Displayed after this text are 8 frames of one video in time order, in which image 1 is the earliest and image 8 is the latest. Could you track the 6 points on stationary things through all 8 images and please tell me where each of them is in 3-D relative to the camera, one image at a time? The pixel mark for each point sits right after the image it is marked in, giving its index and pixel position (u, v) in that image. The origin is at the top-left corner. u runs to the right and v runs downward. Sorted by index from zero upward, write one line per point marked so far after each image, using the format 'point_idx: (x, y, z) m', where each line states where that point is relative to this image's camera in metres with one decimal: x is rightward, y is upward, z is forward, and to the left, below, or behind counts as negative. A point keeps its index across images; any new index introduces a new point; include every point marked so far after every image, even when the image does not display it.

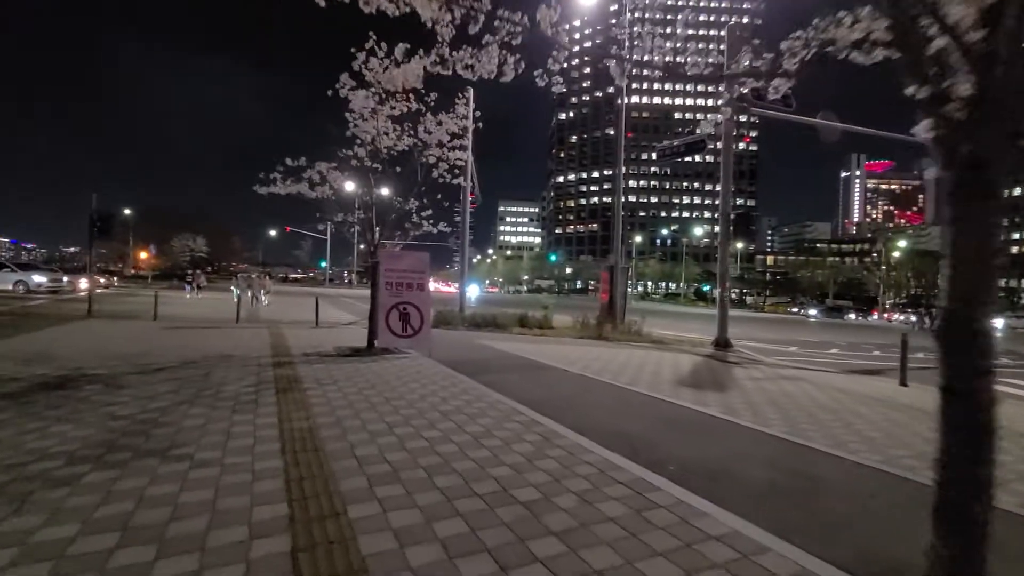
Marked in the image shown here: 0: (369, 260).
0: (-3.7, +0.7, +12.8) m
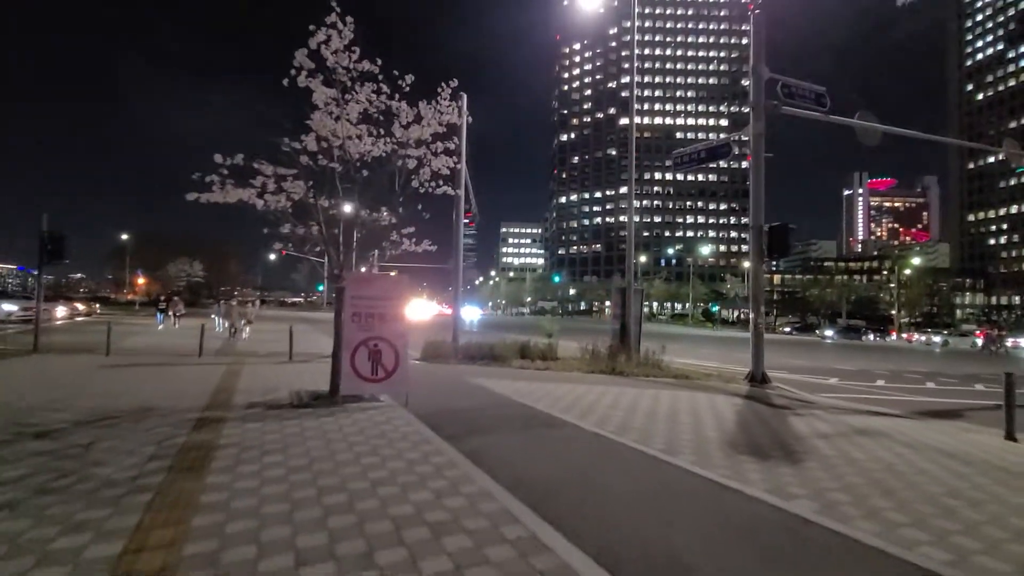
0: (-3.8, 0.0, +10.5) m
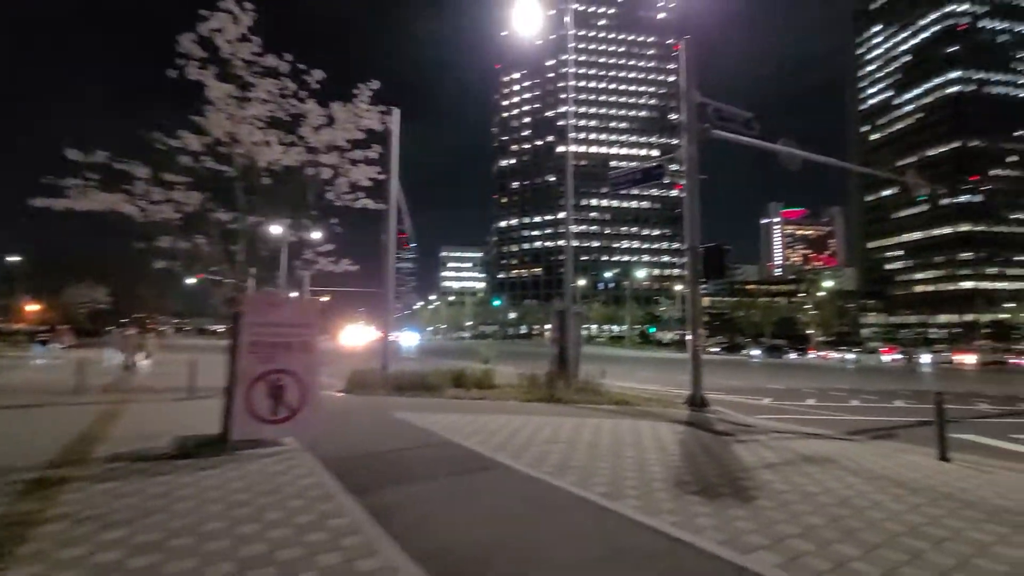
0: (-5.2, -0.5, +9.0) m
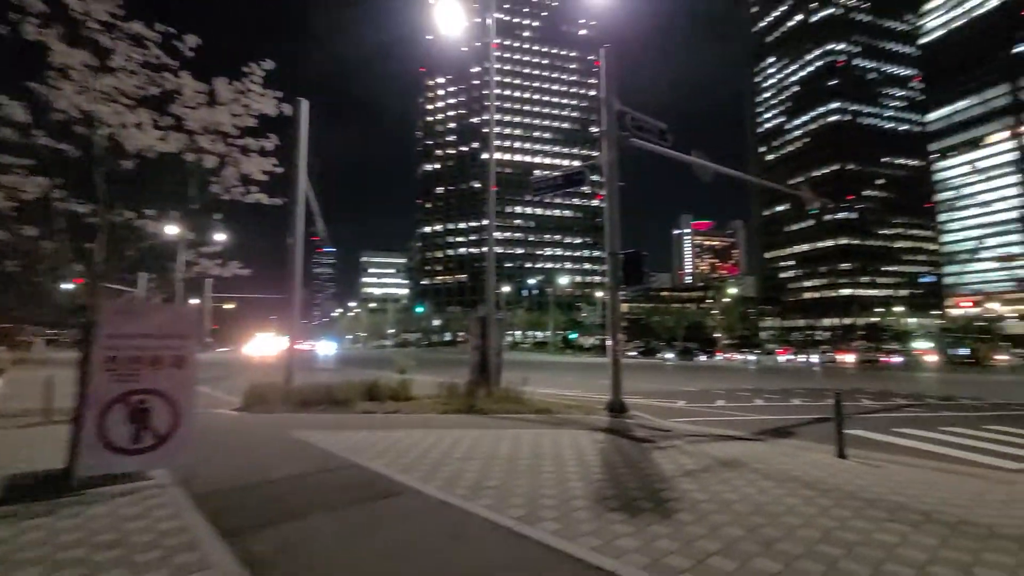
0: (-6.6, -0.5, +7.5) m
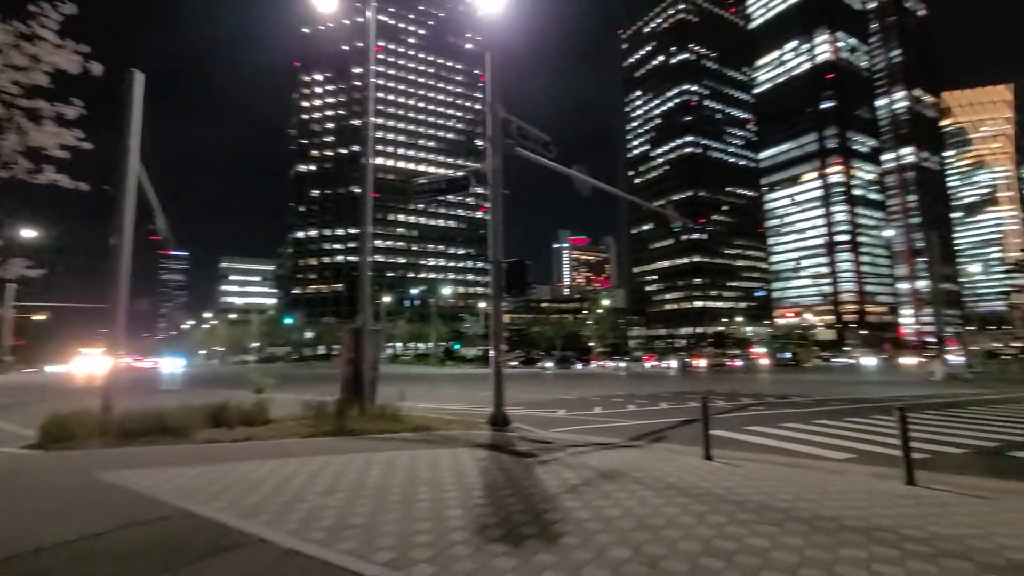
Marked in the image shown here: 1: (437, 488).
0: (-8.1, -0.5, +5.1) m
1: (-1.2, -3.1, +7.6) m
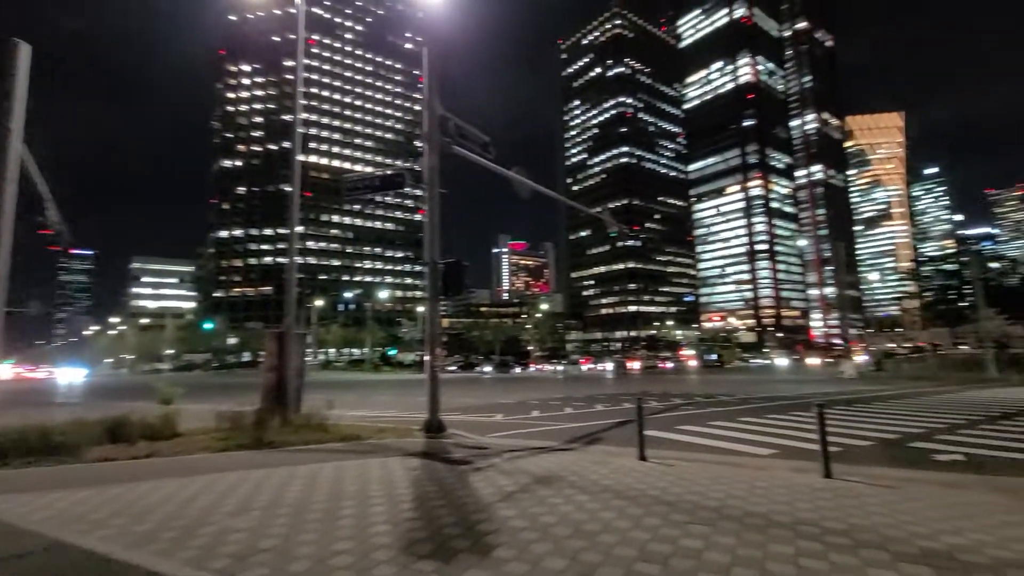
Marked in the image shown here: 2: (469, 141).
0: (-8.8, -0.4, +3.7) m
1: (-2.2, -3.1, +7.0) m
2: (-1.4, +4.8, +15.8) m
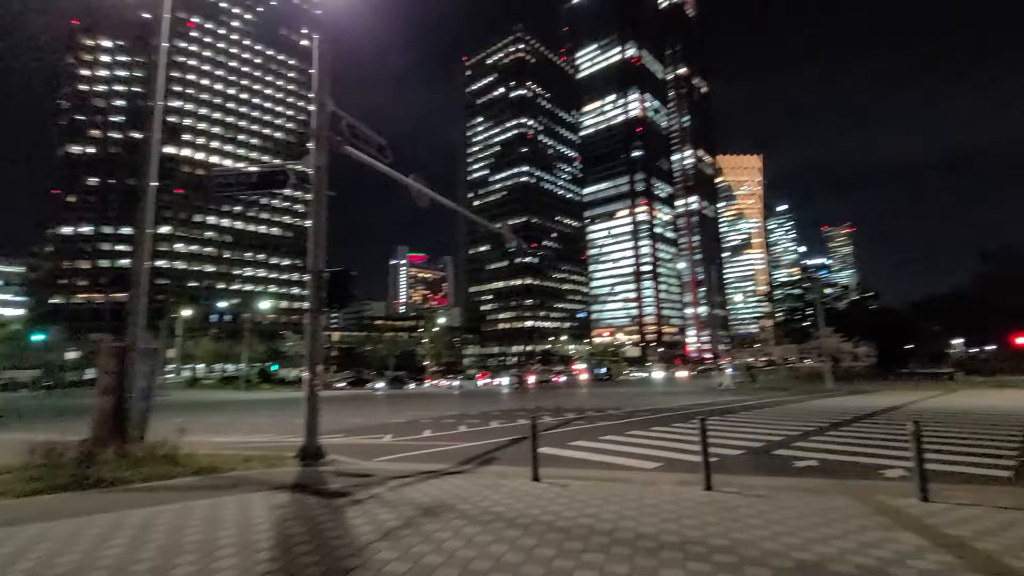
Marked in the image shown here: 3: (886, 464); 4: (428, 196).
0: (-9.3, -0.3, +1.3) m
1: (-3.6, -3.2, +5.8) m
2: (-4.5, +4.4, +14.8) m
3: (+8.1, -3.8, +10.5) m
4: (-3.0, +3.3, +17.3) m
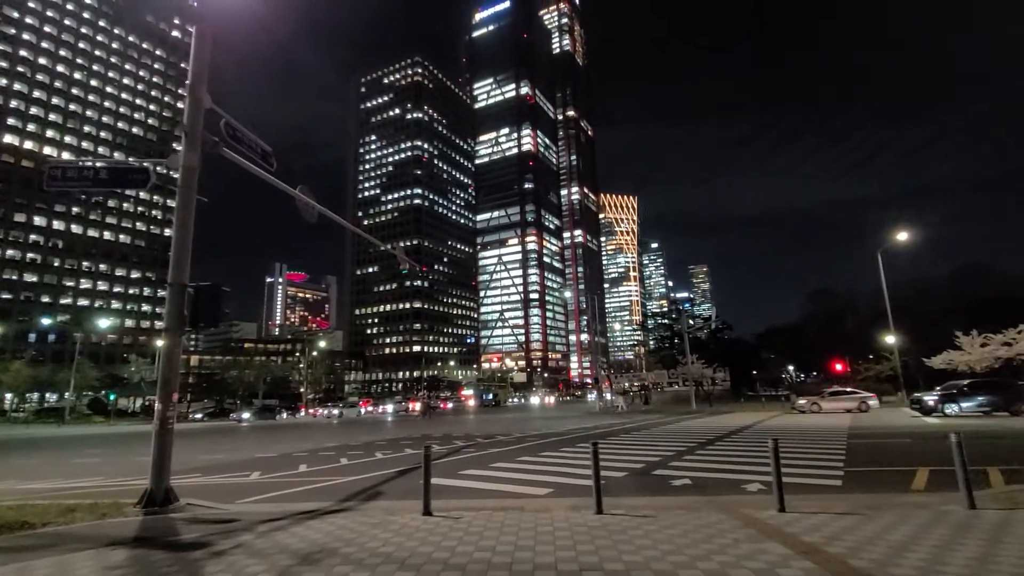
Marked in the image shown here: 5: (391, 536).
0: (-9.2, +0.1, -1.0) m
1: (-4.7, -3.3, +4.6) m
2: (-7.4, +3.9, +13.5) m
3: (+5.6, -4.6, +11.7) m
4: (-6.5, +2.6, +16.2) m
5: (-1.9, -3.9, +7.6) m
